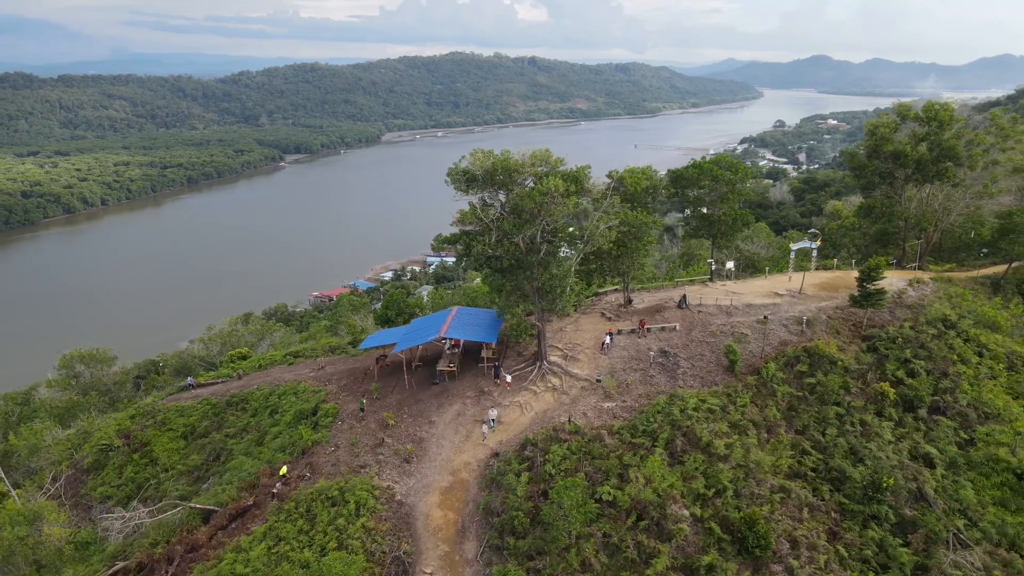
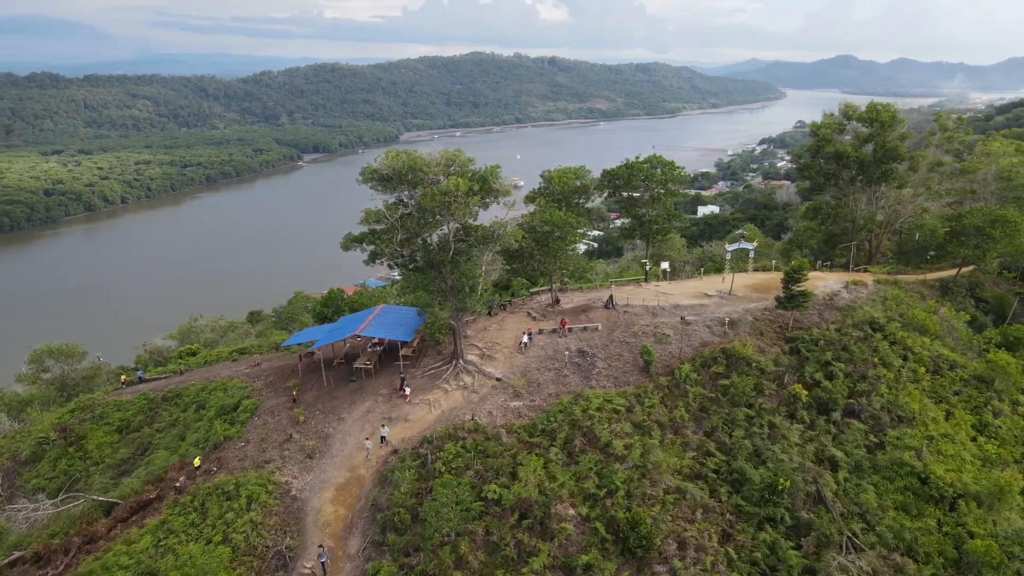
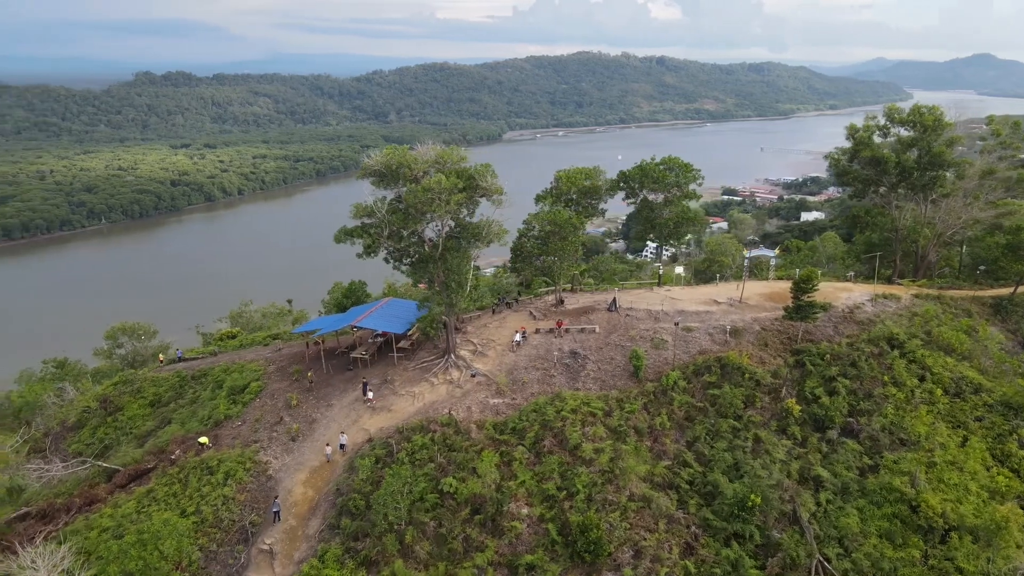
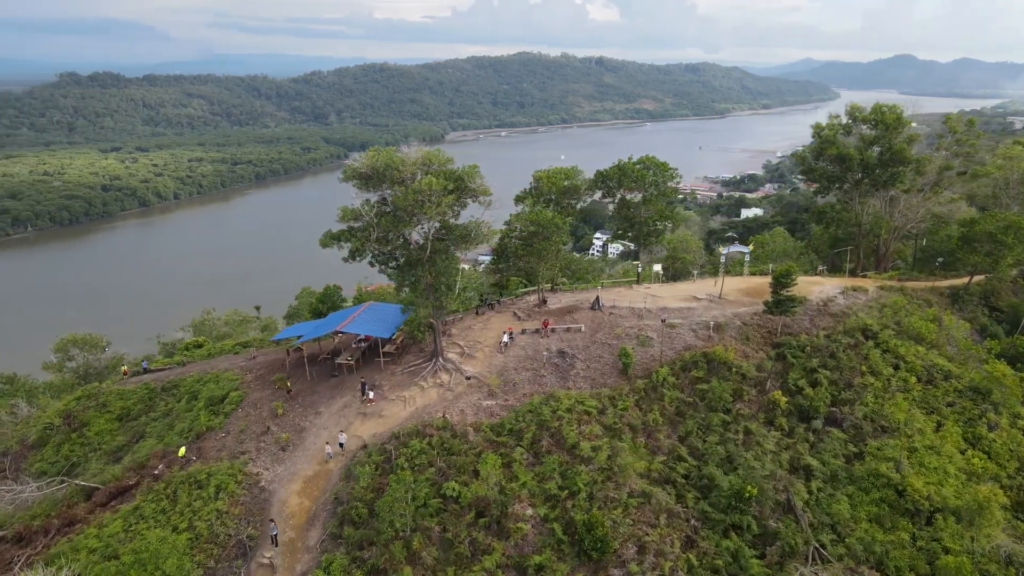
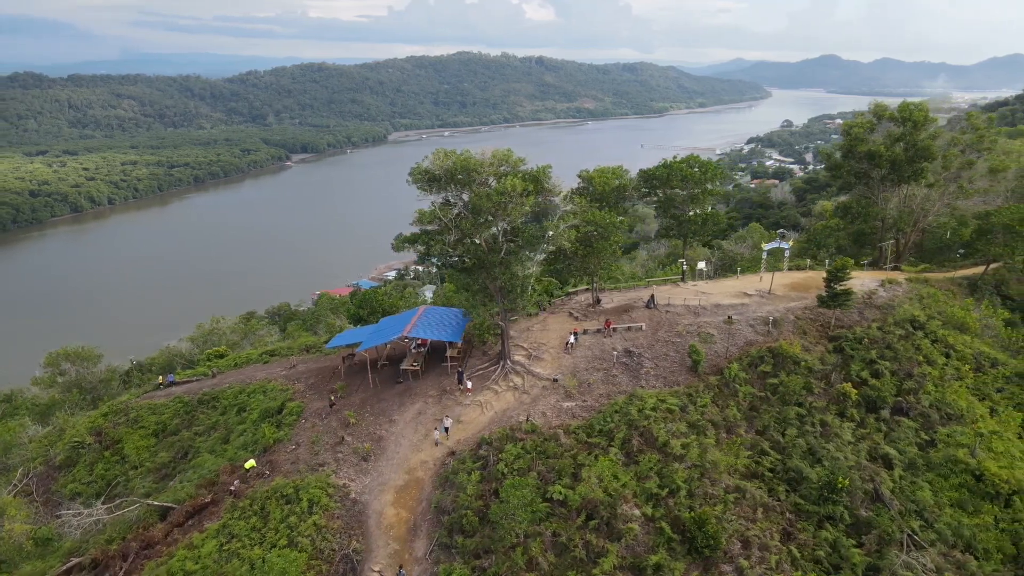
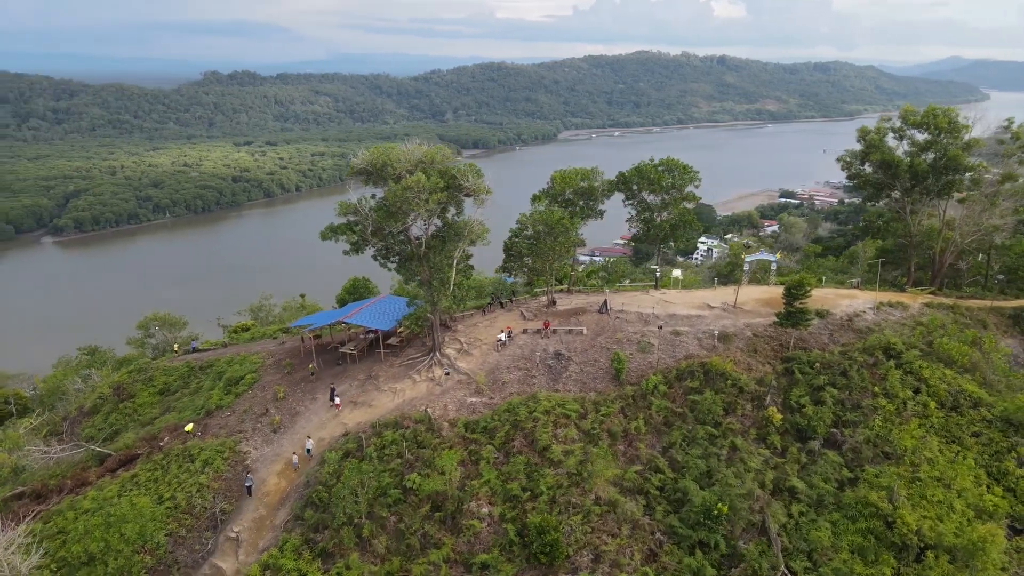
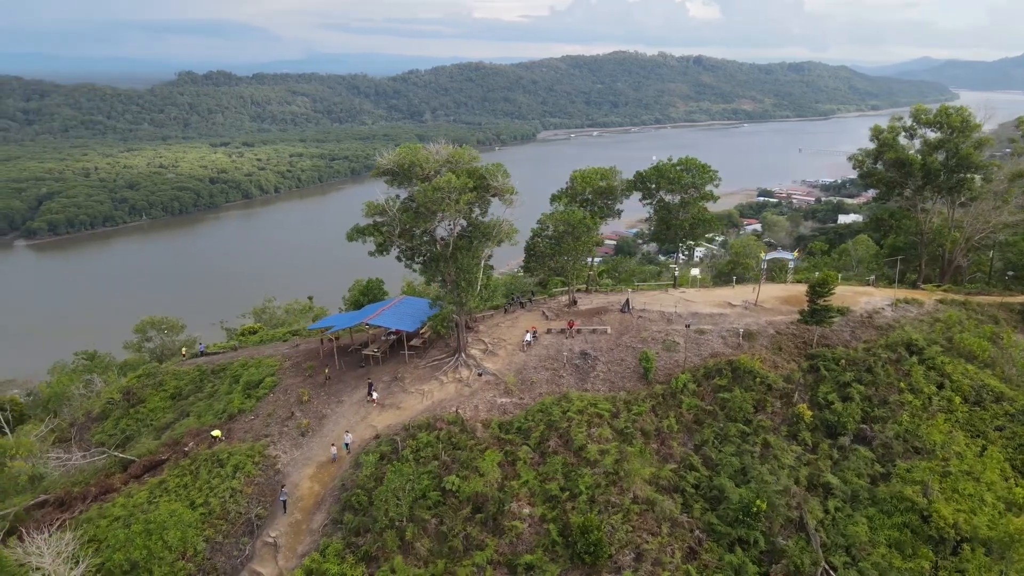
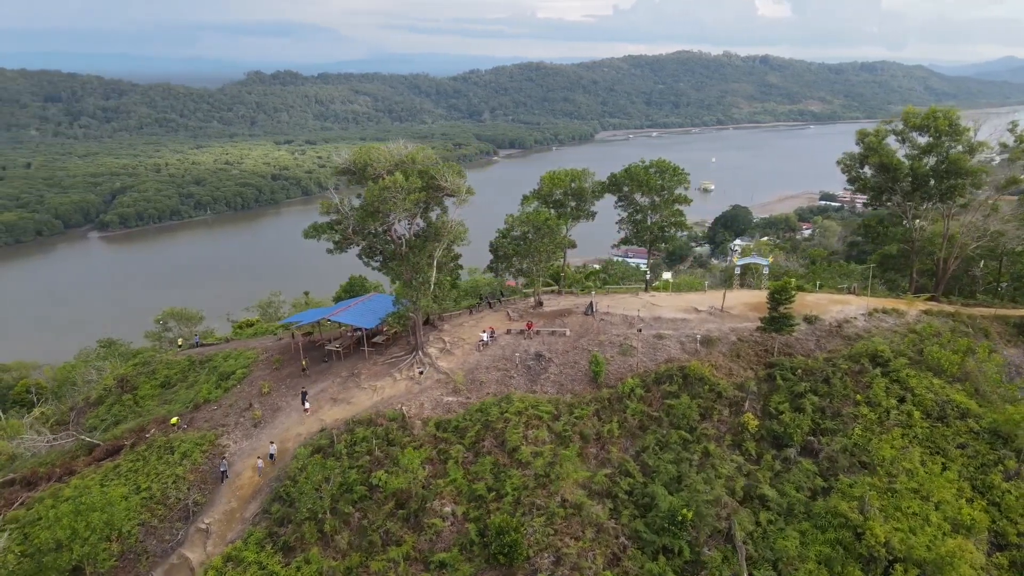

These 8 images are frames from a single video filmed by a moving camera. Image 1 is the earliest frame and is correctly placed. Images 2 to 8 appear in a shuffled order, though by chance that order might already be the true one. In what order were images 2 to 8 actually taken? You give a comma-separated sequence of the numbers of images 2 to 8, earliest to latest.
5, 2, 4, 3, 7, 6, 8
